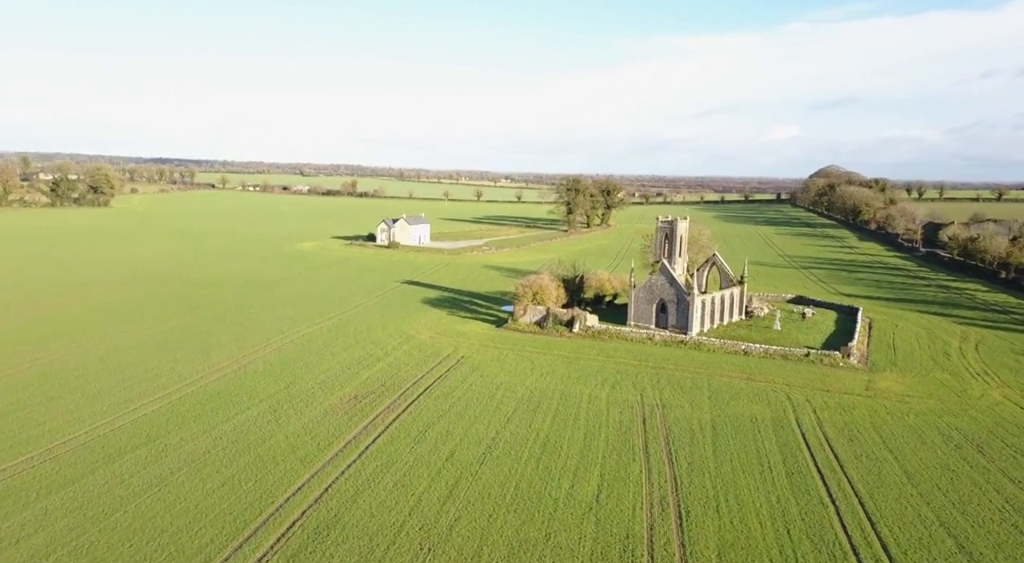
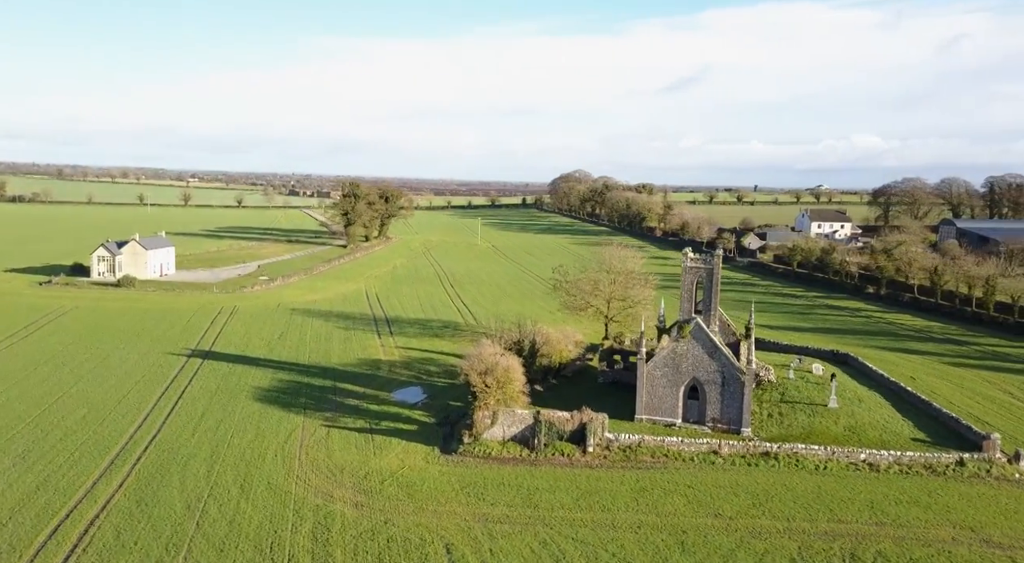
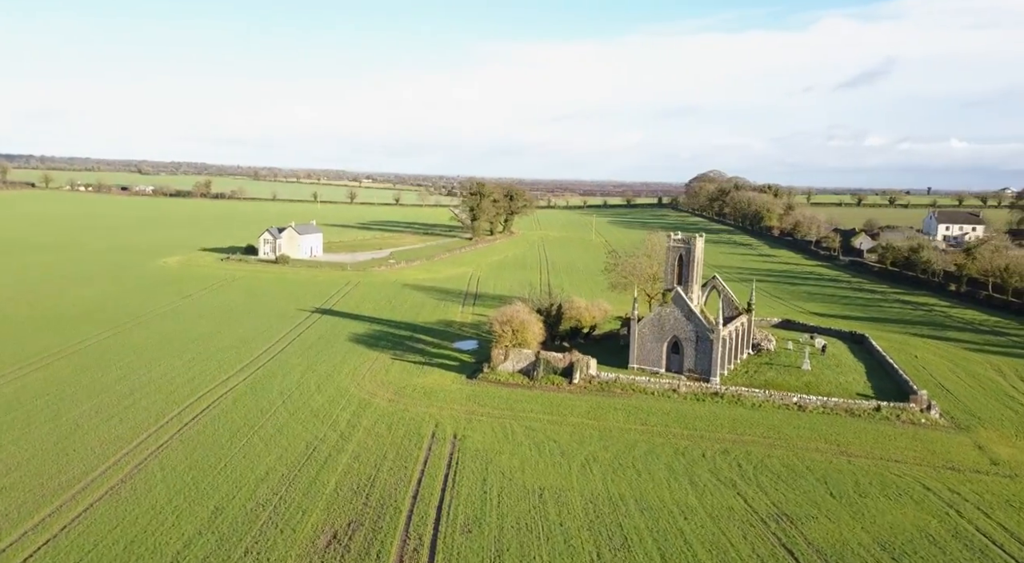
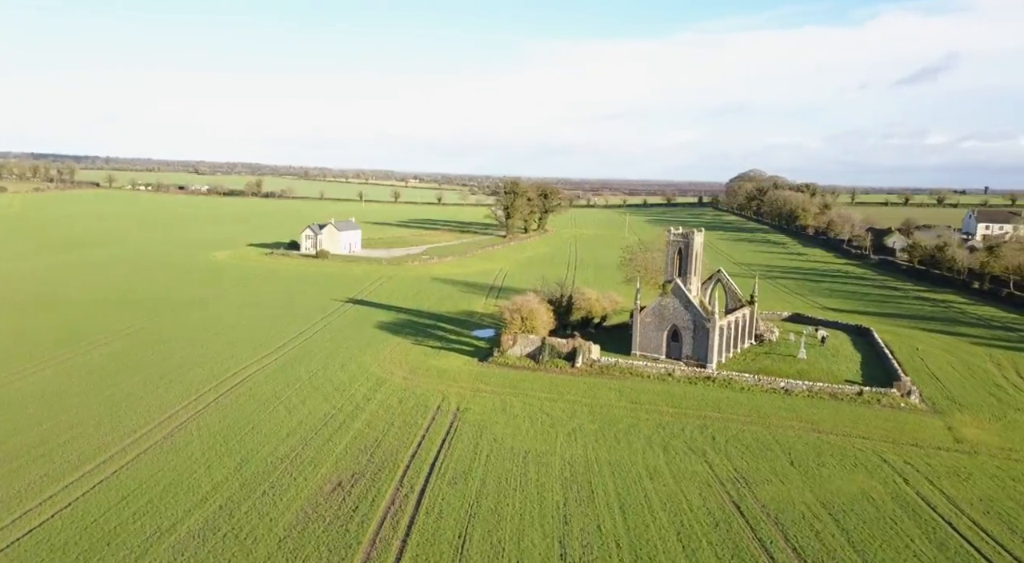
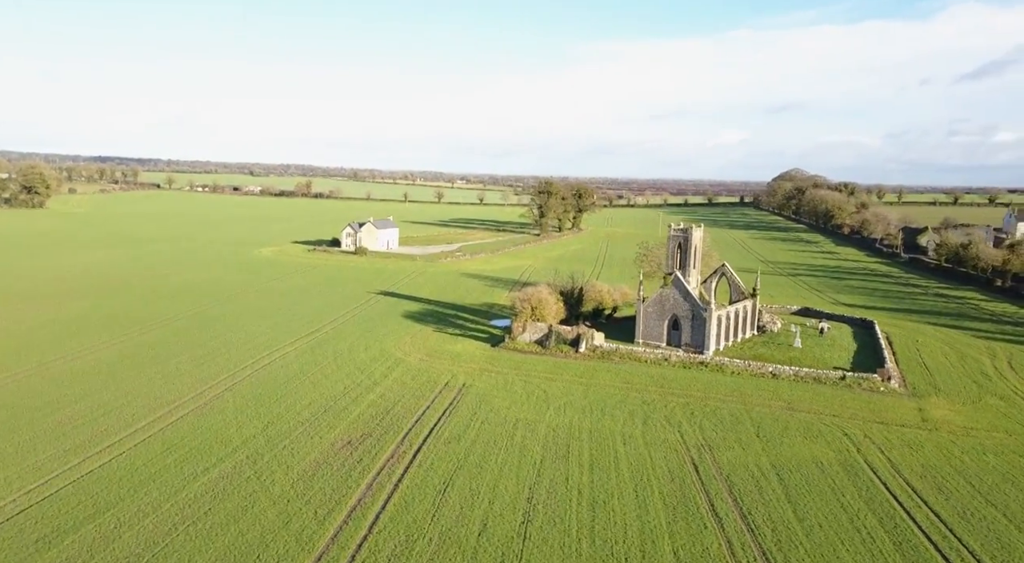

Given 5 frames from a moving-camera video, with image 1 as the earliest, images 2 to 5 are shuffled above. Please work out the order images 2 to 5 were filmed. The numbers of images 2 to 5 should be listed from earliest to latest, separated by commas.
5, 4, 3, 2
